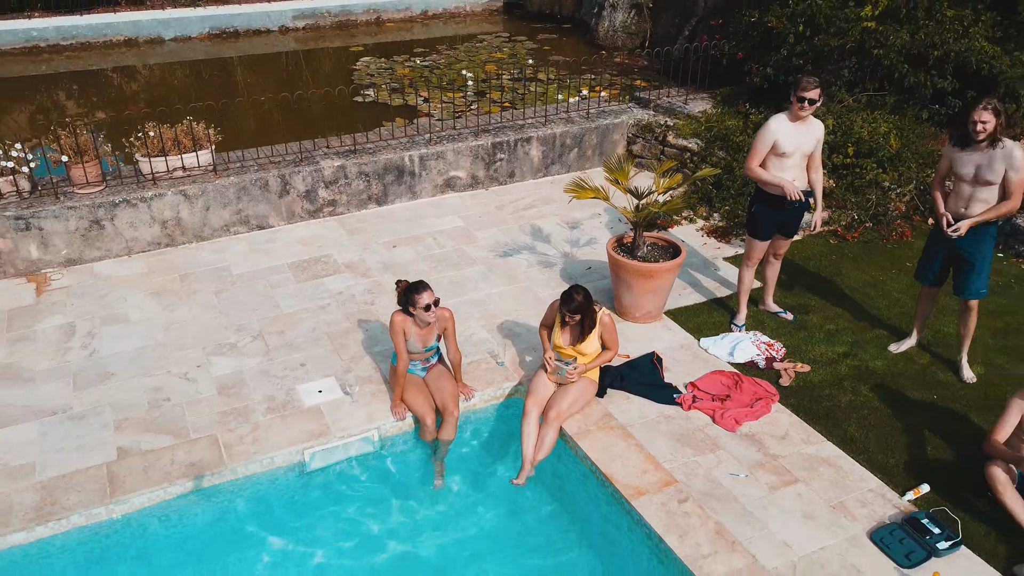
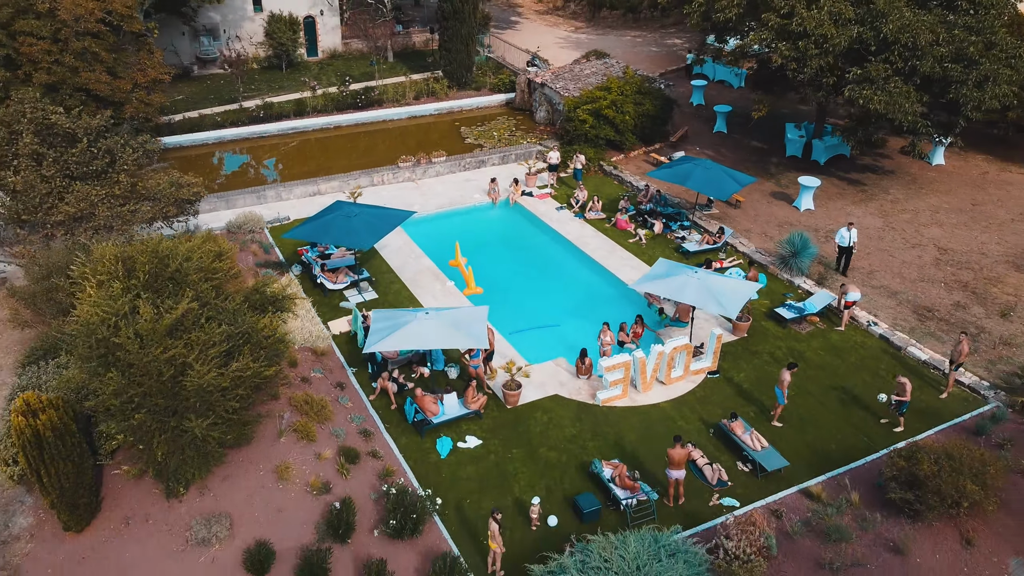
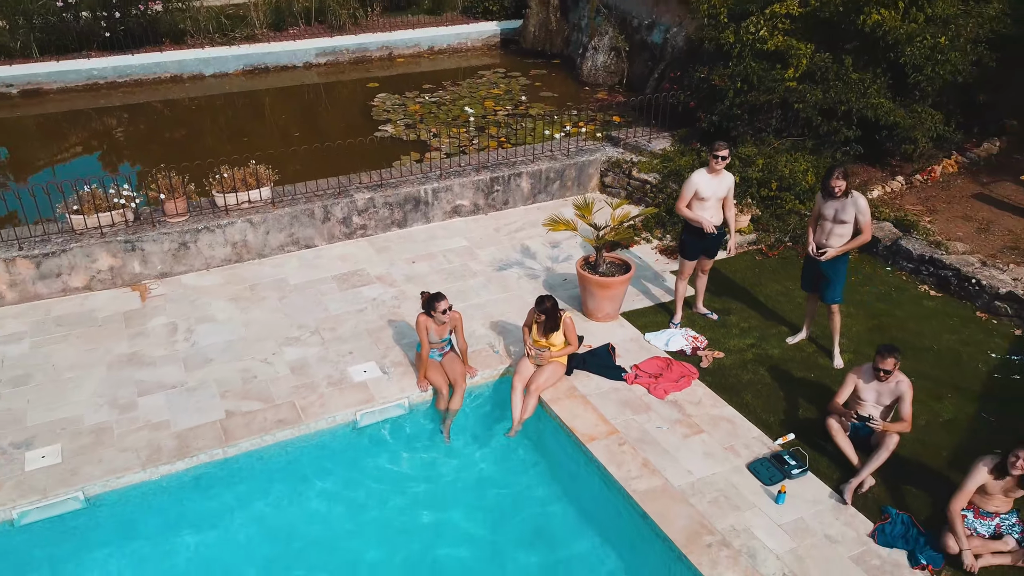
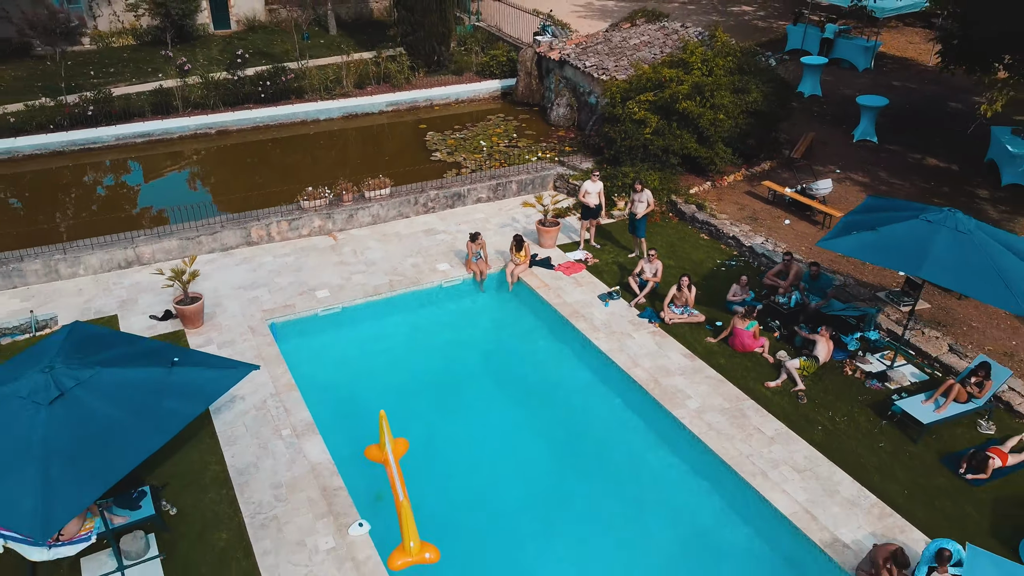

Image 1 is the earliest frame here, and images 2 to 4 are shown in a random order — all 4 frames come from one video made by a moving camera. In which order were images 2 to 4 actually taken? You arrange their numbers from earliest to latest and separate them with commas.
3, 4, 2
